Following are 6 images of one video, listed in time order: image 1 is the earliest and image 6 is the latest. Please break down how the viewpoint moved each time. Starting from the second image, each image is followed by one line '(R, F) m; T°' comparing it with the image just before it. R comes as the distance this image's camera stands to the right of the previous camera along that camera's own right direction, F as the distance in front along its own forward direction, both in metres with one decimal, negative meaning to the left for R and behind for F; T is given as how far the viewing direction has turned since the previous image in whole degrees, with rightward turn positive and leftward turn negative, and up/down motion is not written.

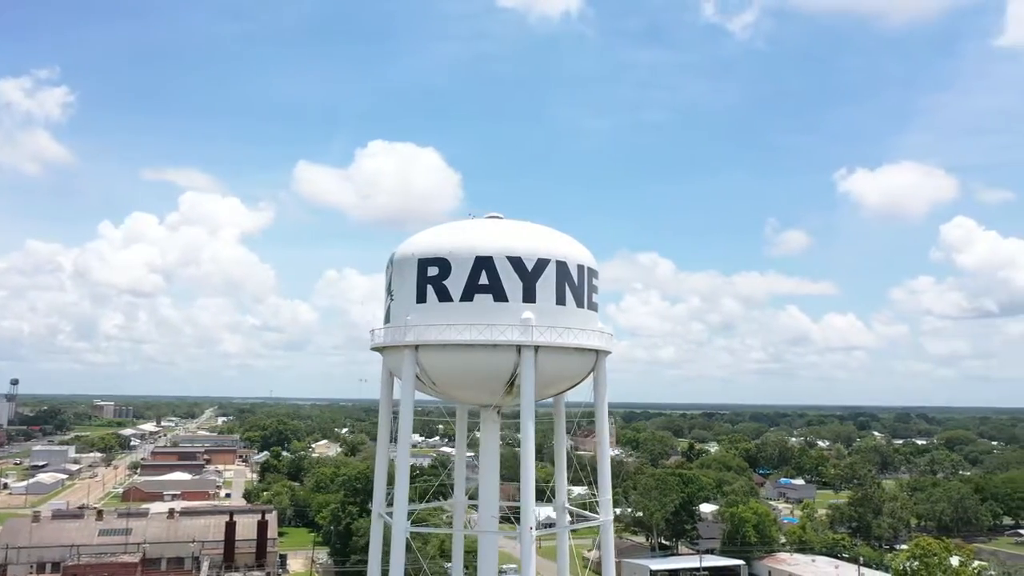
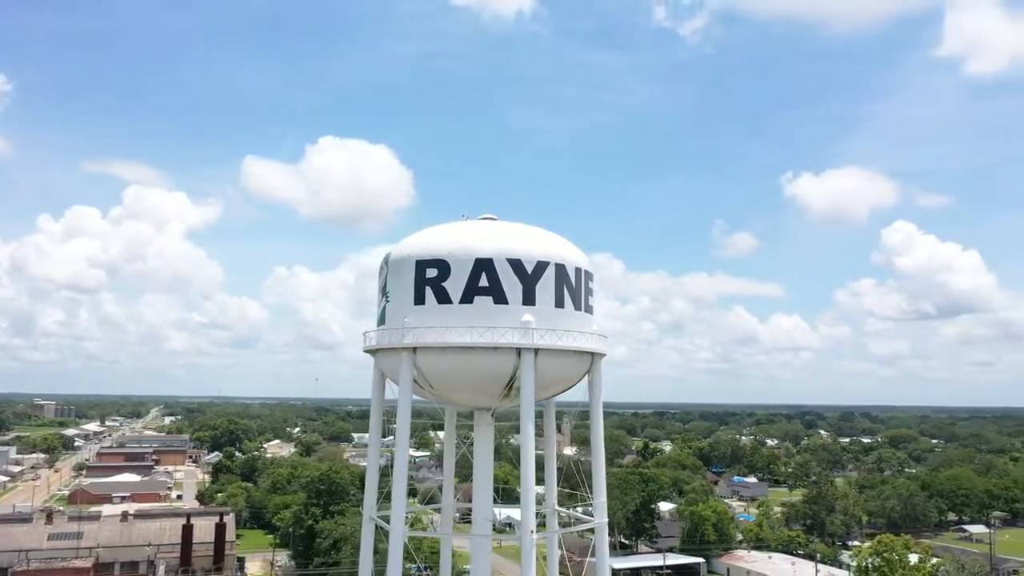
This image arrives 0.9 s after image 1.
(-0.8, +0.1) m; +3°
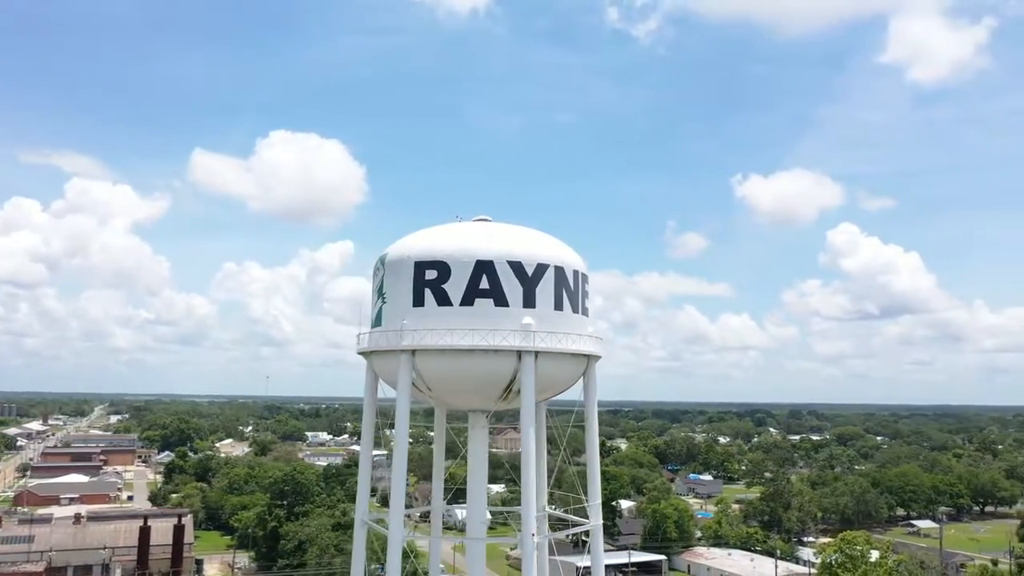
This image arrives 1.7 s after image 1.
(-0.8, +0.1) m; +3°
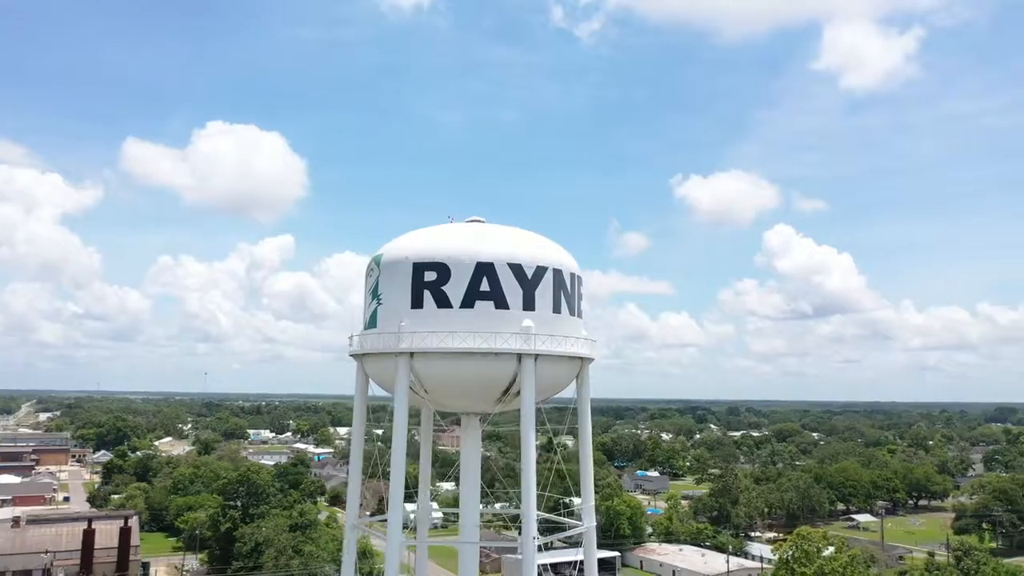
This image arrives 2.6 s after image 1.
(-1.0, +0.1) m; +4°
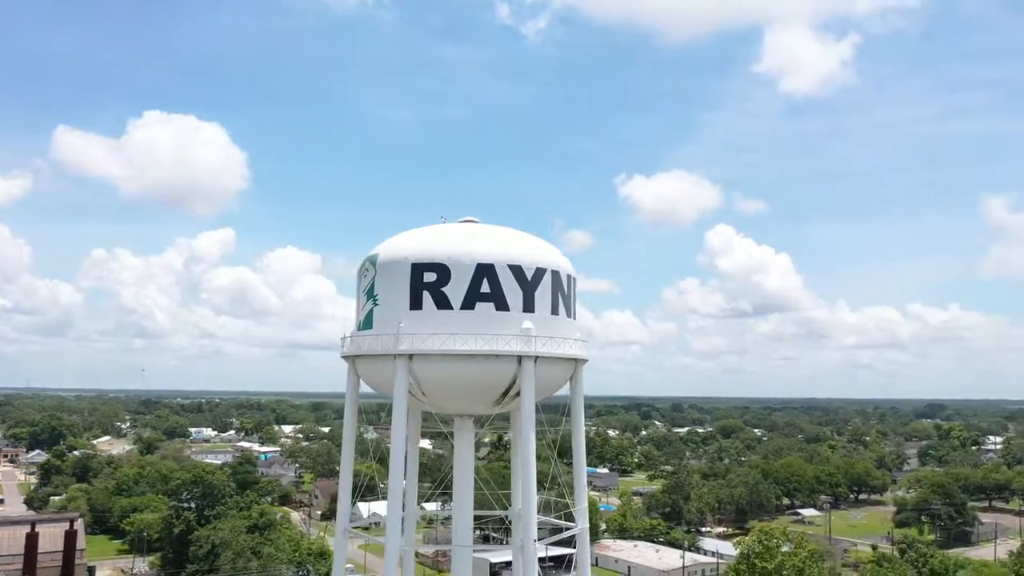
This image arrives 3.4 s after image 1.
(-0.9, +0.1) m; +4°
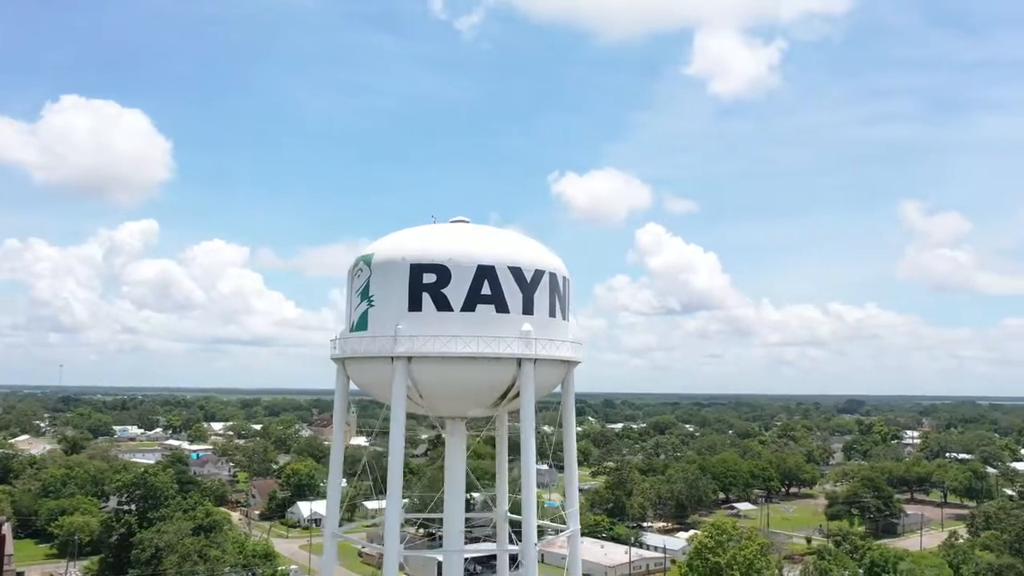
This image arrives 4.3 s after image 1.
(+1.7, +0.4) m; -7°
